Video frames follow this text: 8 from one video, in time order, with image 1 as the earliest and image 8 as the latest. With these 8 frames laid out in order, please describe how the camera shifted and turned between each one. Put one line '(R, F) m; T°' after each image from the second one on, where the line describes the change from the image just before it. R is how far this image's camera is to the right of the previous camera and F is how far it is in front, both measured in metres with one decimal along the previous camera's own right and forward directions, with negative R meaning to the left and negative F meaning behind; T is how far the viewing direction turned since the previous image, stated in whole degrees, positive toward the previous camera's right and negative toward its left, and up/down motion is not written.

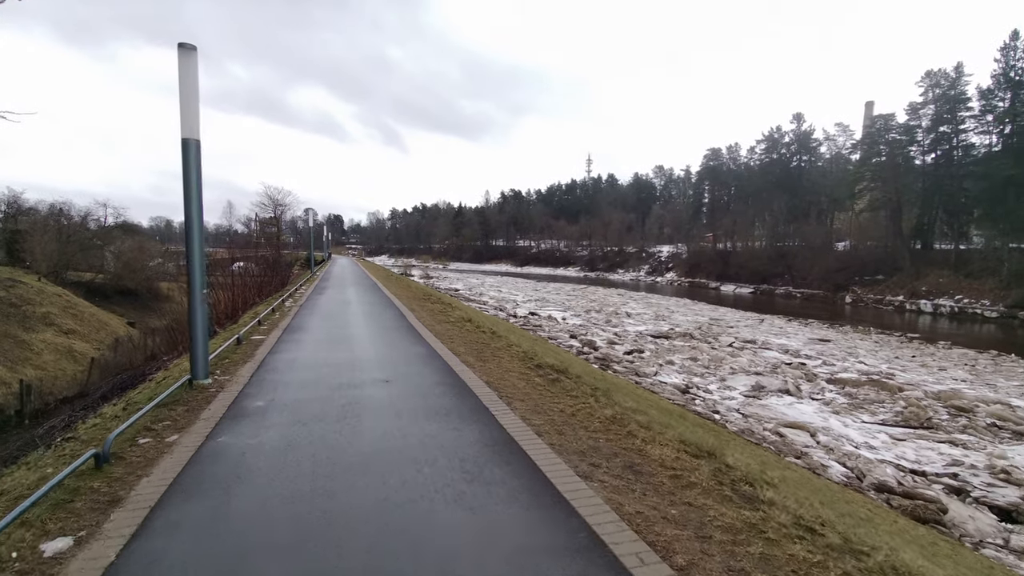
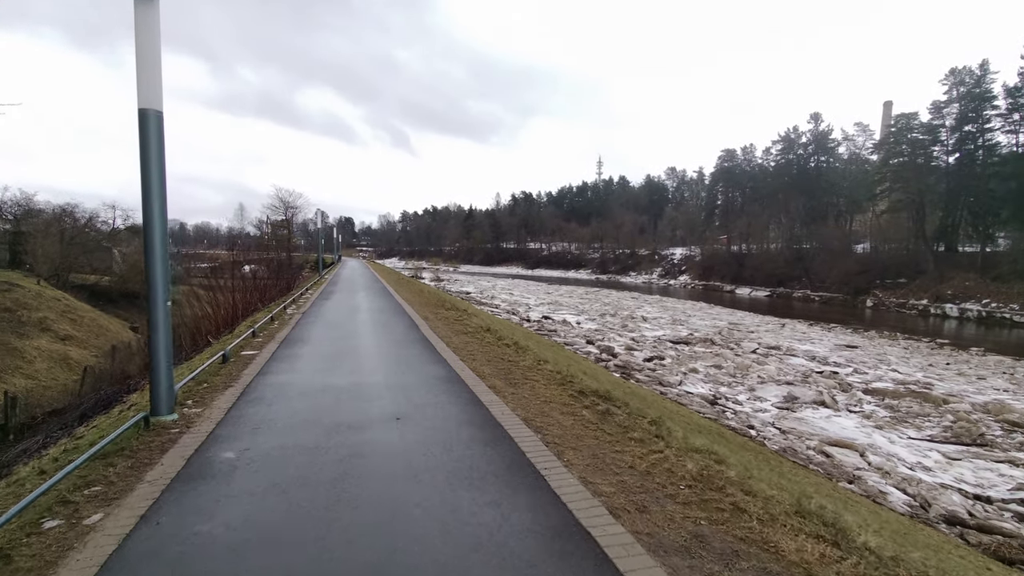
(-0.2, +0.7) m; -1°
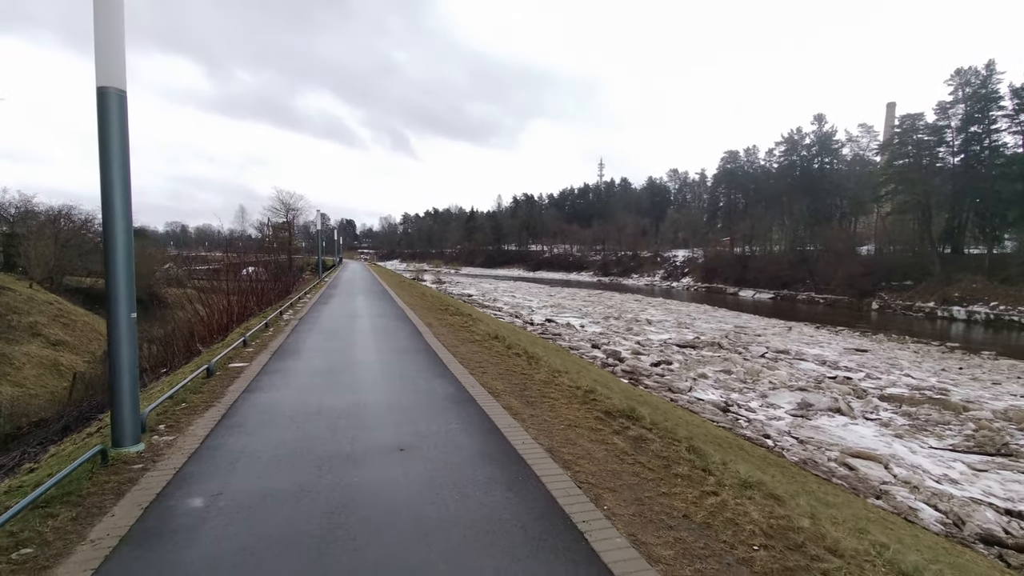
(-0.1, +0.3) m; 0°
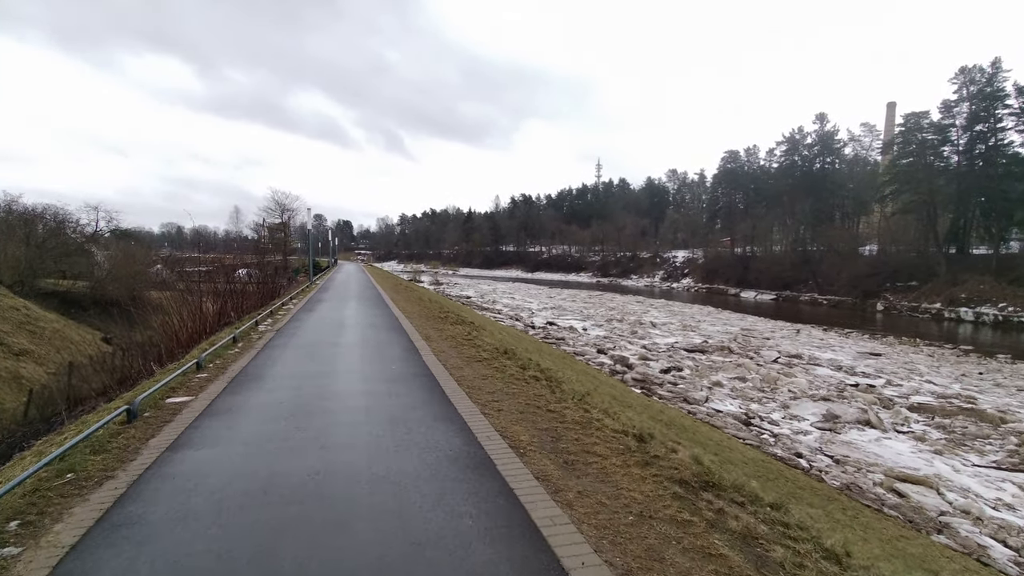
(-0.1, +0.8) m; 0°
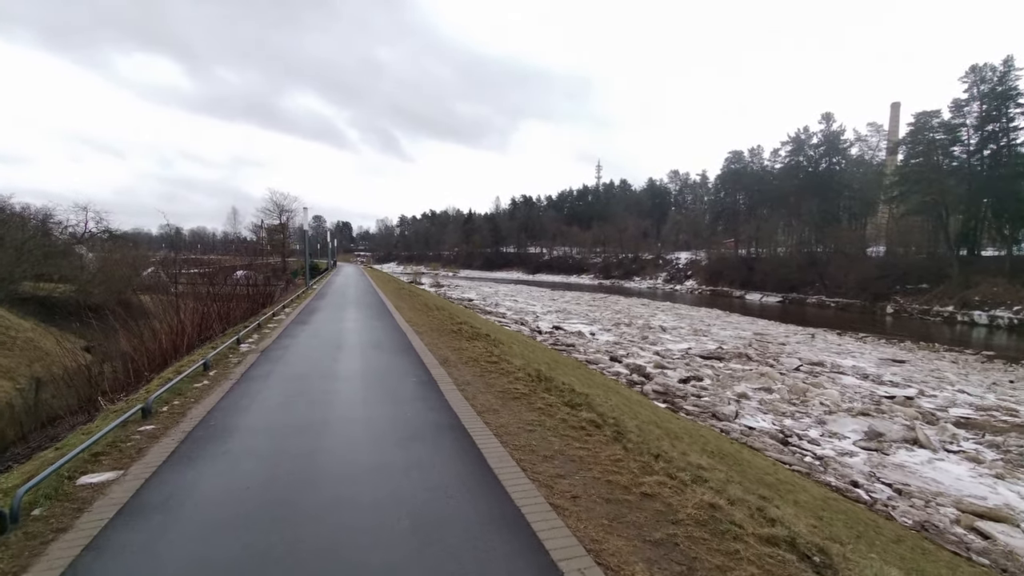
(-0.3, +0.9) m; 0°
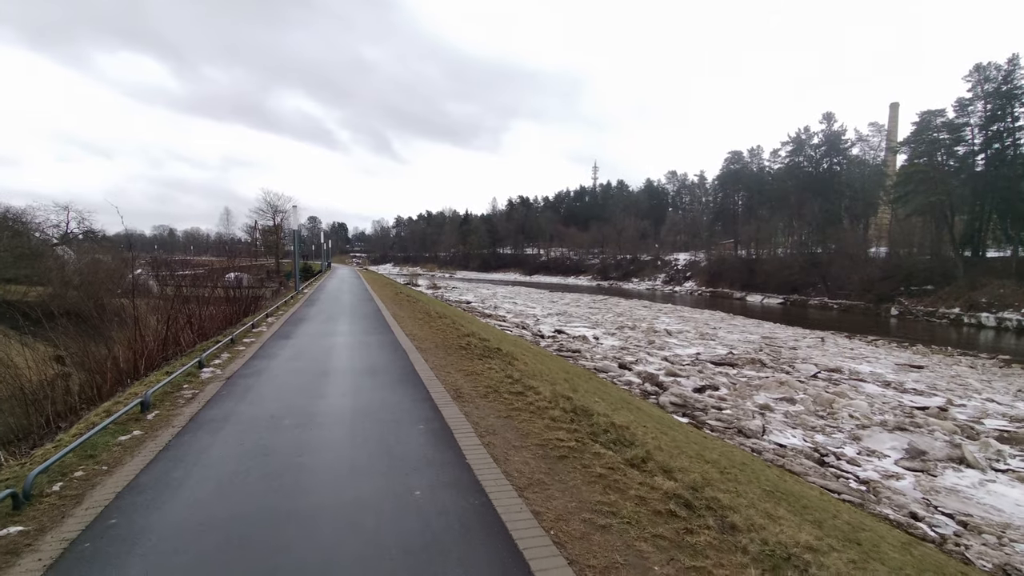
(-0.2, +0.9) m; 0°
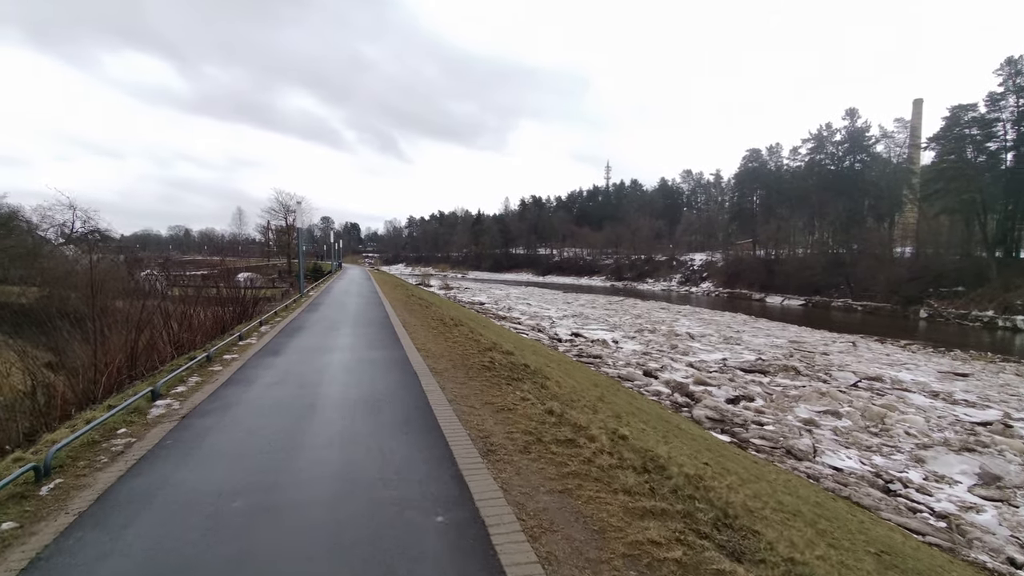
(-0.2, +0.9) m; -1°
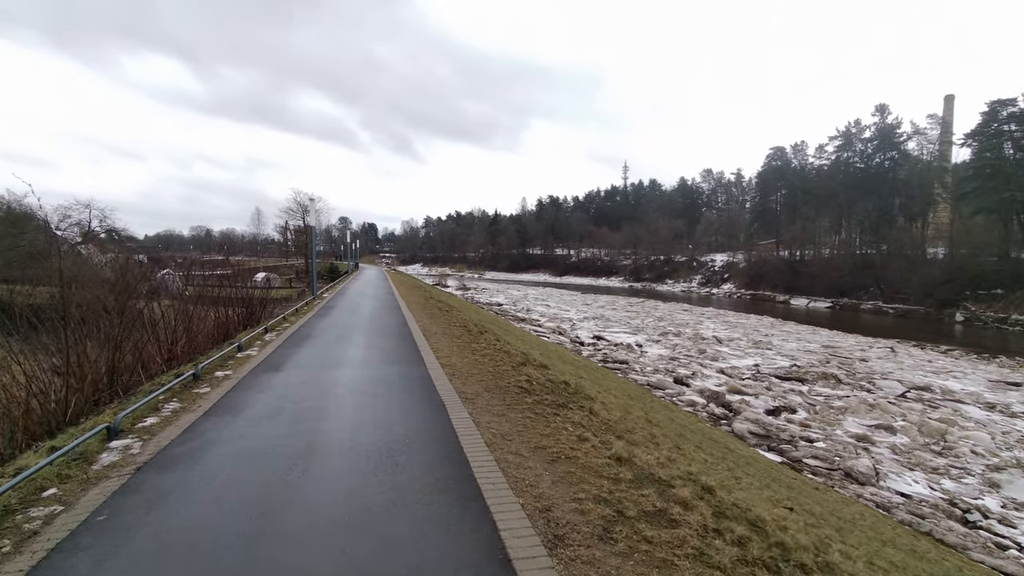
(-0.2, +0.6) m; -2°
